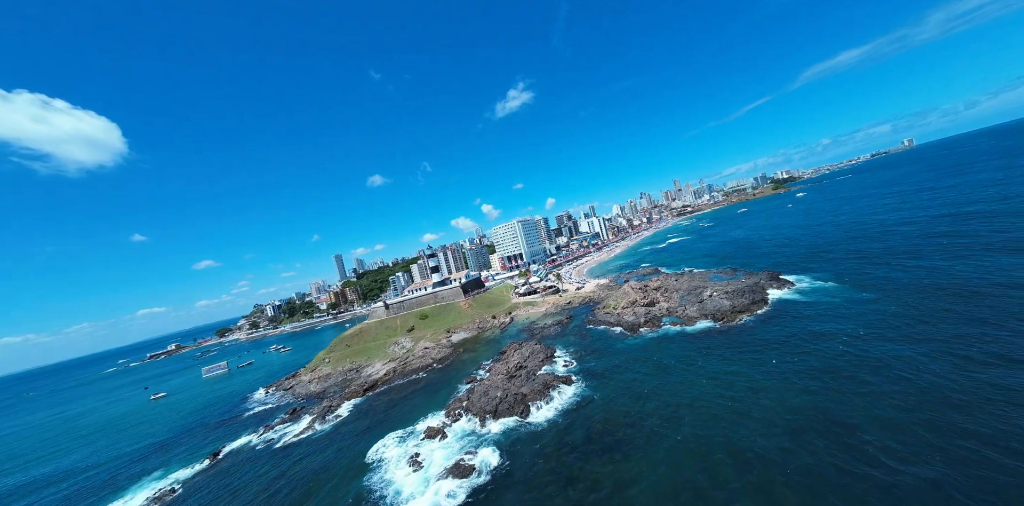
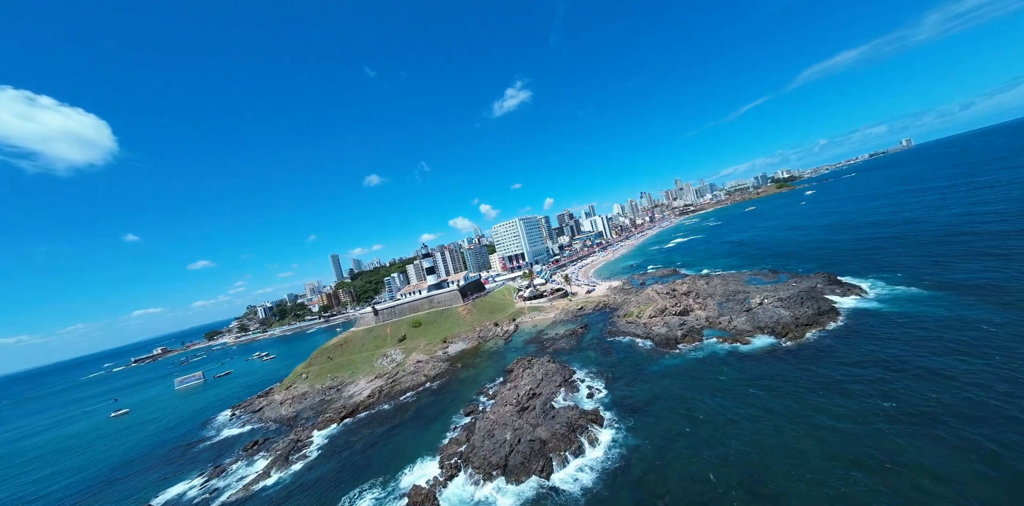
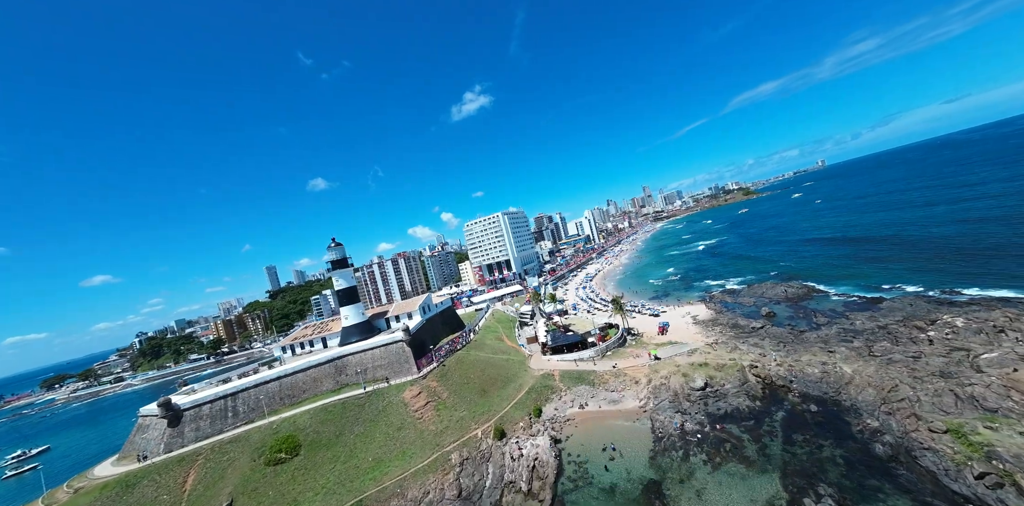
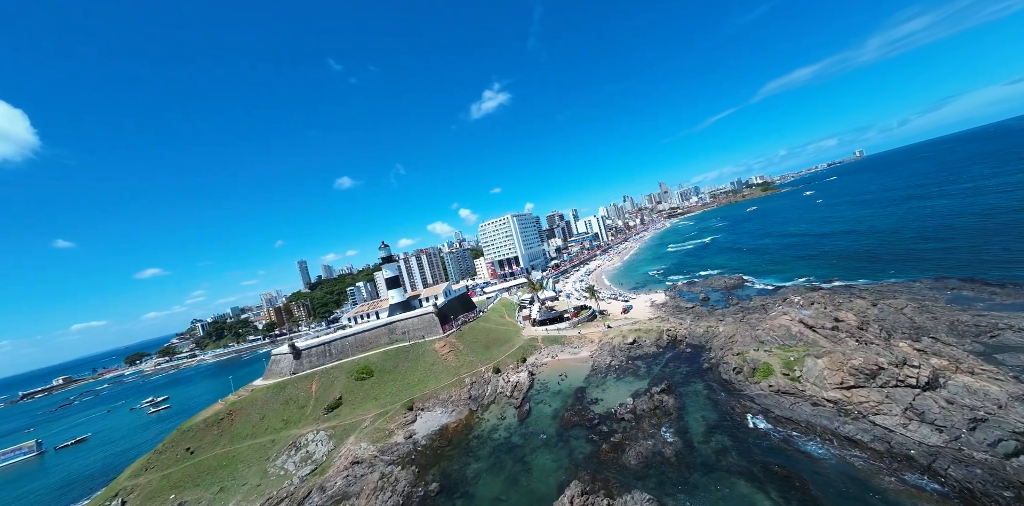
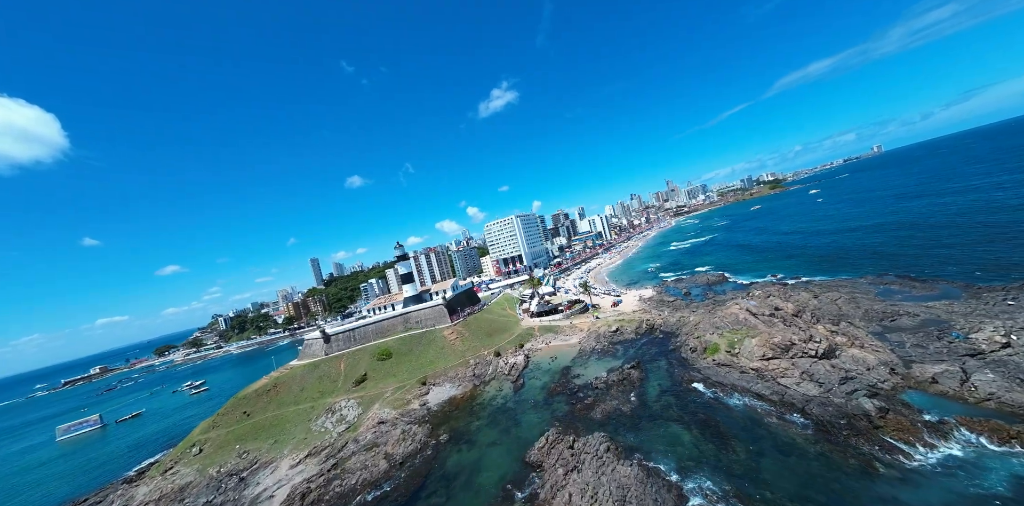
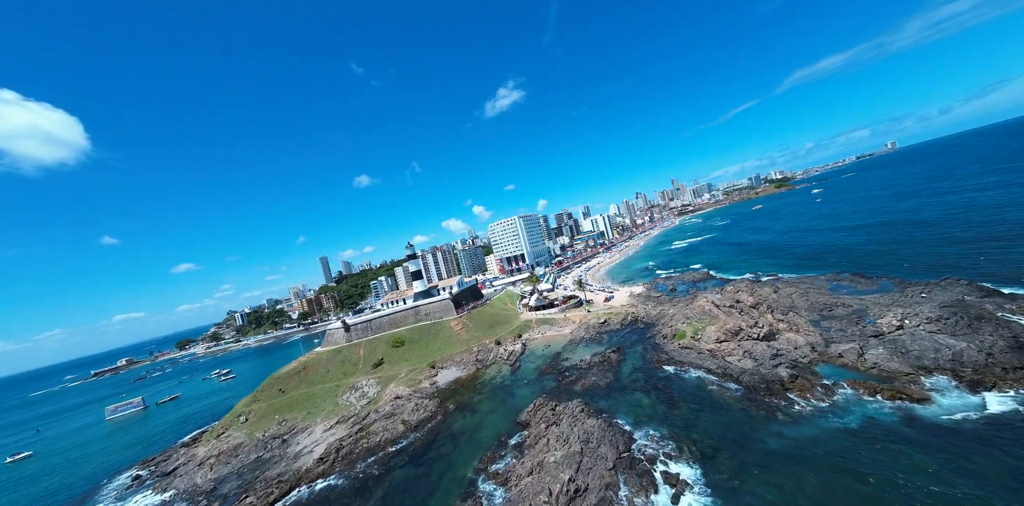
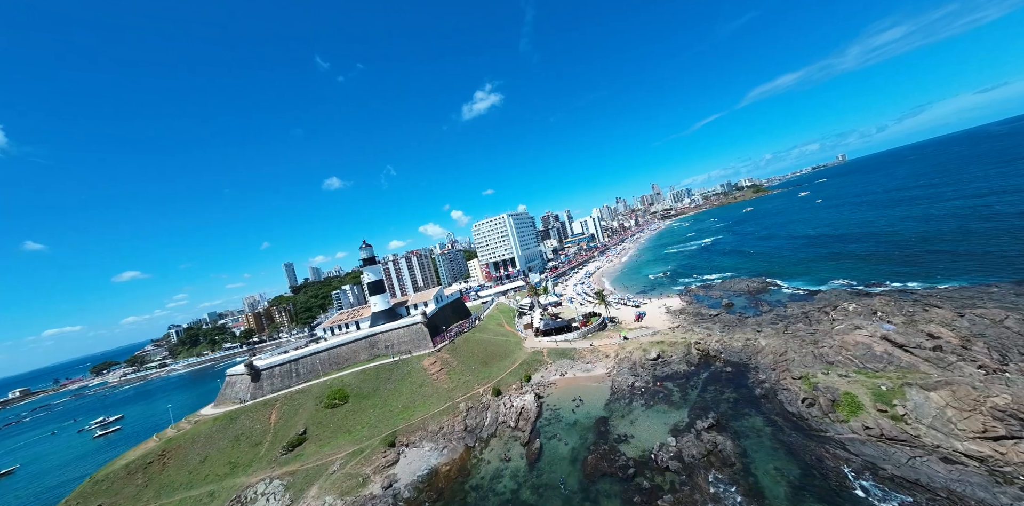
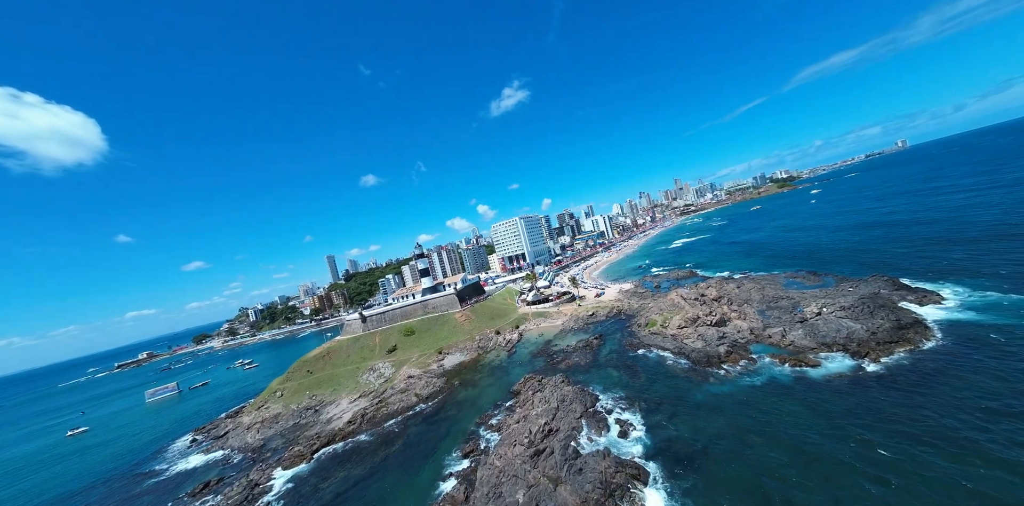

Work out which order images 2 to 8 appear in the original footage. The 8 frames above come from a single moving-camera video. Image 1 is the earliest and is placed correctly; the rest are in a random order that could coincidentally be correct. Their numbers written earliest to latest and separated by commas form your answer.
2, 8, 6, 5, 4, 7, 3
